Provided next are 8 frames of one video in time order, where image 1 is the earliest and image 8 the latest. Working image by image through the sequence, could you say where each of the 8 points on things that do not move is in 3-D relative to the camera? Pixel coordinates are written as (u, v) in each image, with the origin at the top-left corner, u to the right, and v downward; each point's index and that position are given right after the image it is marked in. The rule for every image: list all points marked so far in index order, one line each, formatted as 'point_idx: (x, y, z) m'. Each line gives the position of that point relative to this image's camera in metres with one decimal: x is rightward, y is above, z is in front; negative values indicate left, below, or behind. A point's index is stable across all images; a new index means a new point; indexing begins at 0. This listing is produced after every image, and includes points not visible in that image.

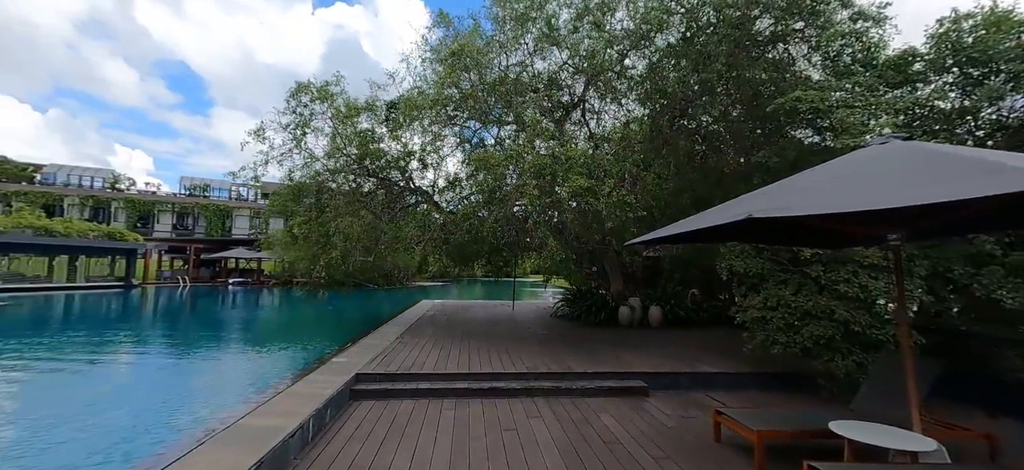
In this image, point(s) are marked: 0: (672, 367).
0: (+1.7, -1.4, +4.6) m
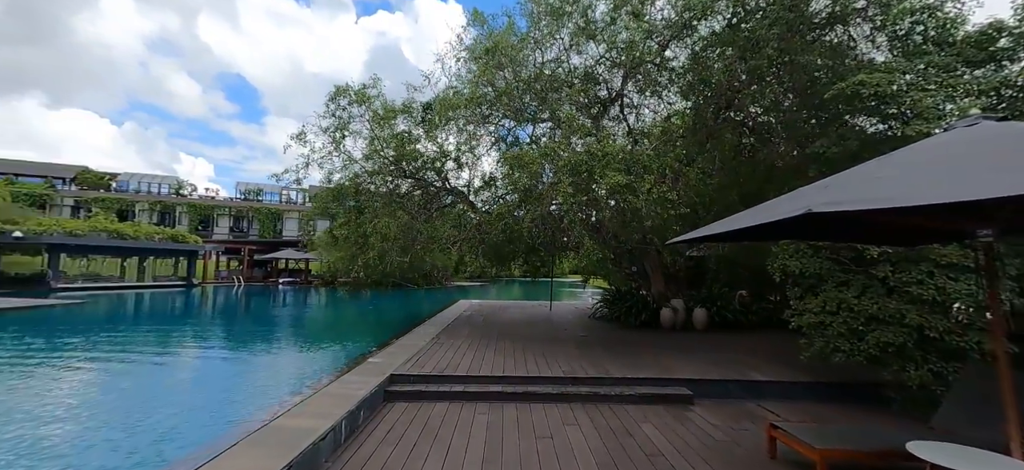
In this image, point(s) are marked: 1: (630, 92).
0: (+2.1, -1.4, +4.3) m
1: (+2.4, +2.9, +8.2) m
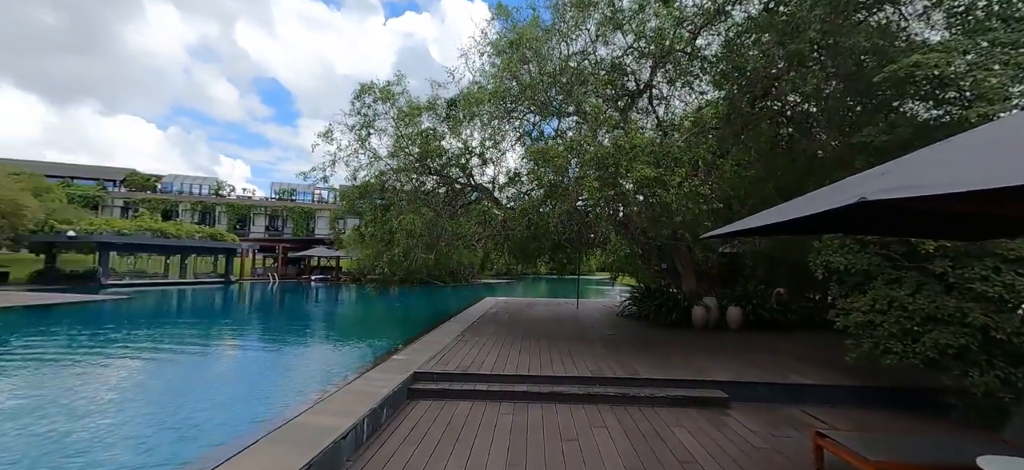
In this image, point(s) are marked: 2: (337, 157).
0: (+2.3, -1.4, +4.0) m
1: (+2.8, +2.9, +8.0) m
2: (-3.6, +1.6, +8.4) m
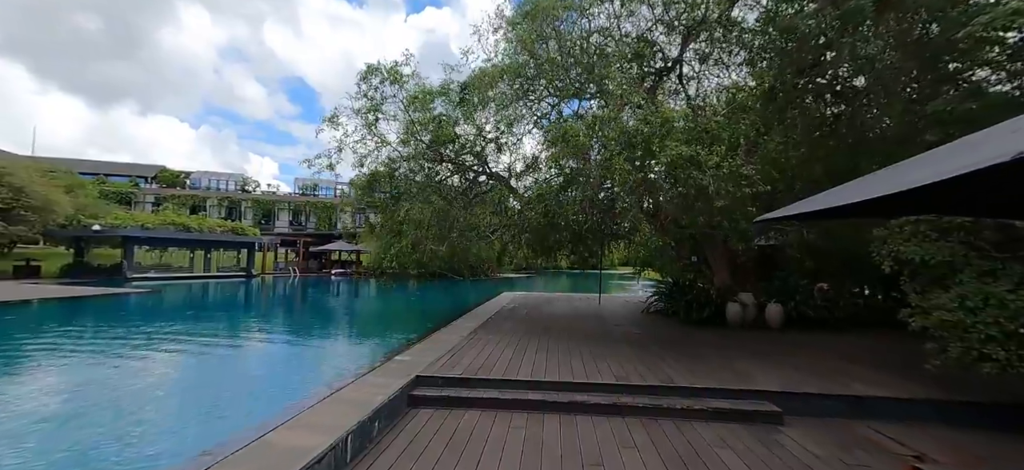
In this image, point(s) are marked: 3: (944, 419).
0: (+2.5, -1.2, +3.5) m
1: (+3.1, +3.1, +7.3) m
2: (-3.2, +1.7, +8.0) m
3: (+3.3, -1.4, +3.2) m
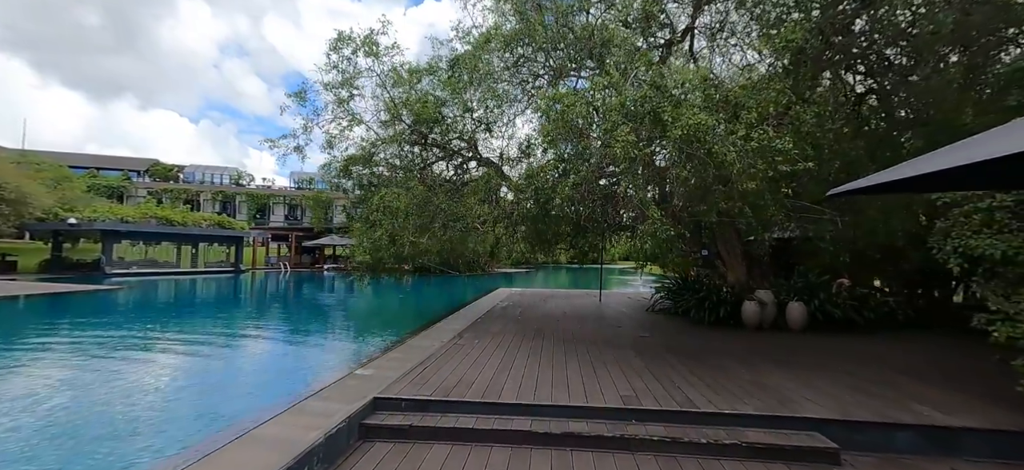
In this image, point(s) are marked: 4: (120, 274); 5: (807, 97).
0: (+2.3, -1.2, +2.8) m
1: (+3.0, +3.3, +6.5) m
2: (-3.4, +1.9, +7.3) m
3: (+3.1, -1.3, +2.5) m
4: (-17.0, -1.7, +18.2) m
5: (+3.7, +1.7, +5.2) m
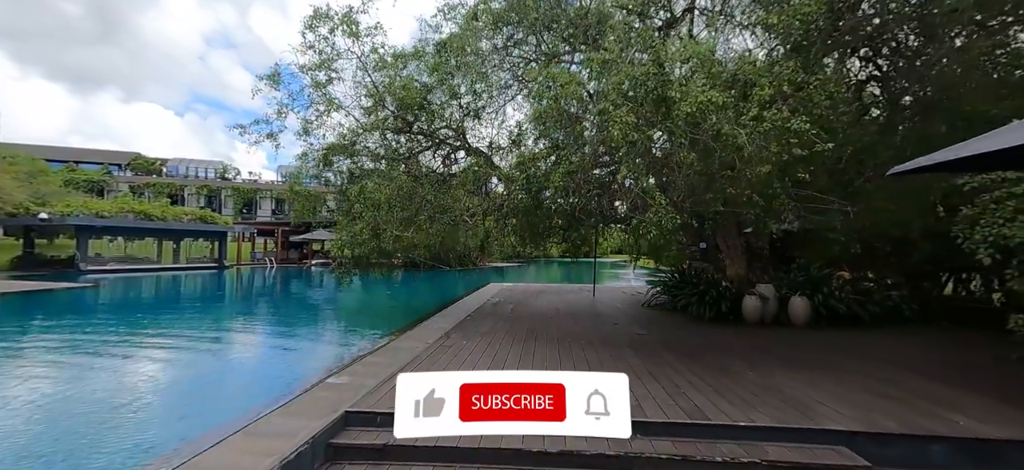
0: (+2.3, -1.1, +2.5) m
1: (+2.8, +3.4, +6.2) m
2: (-3.5, +2.0, +6.9) m
3: (+3.1, -1.2, +2.2) m
4: (-17.3, -1.5, +17.5) m
5: (+3.6, +1.8, +4.9) m
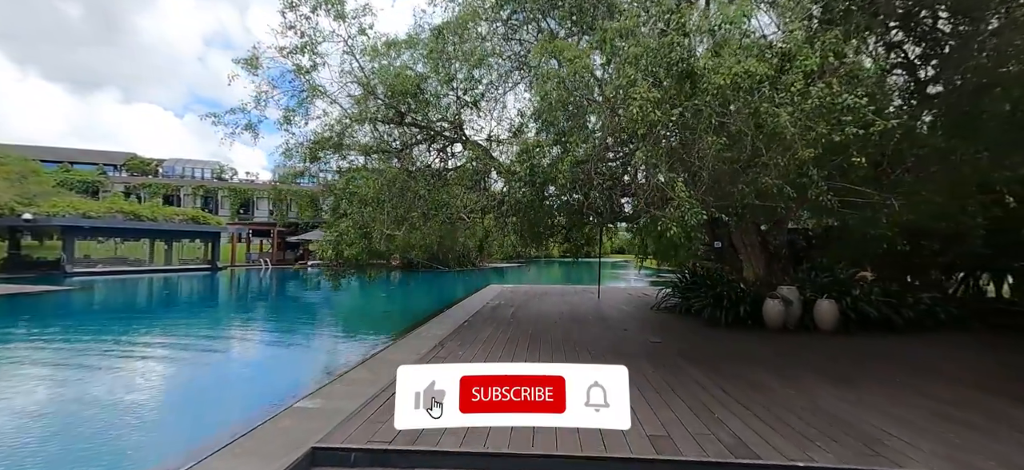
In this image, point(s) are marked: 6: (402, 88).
0: (+2.3, -1.1, +2.0) m
1: (+2.9, +3.4, +5.7) m
2: (-3.5, +2.0, +6.4) m
3: (+3.1, -1.2, +1.7) m
4: (-17.3, -1.6, +17.1) m
5: (+3.6, +1.9, +4.5) m
6: (-1.4, +1.9, +5.4) m
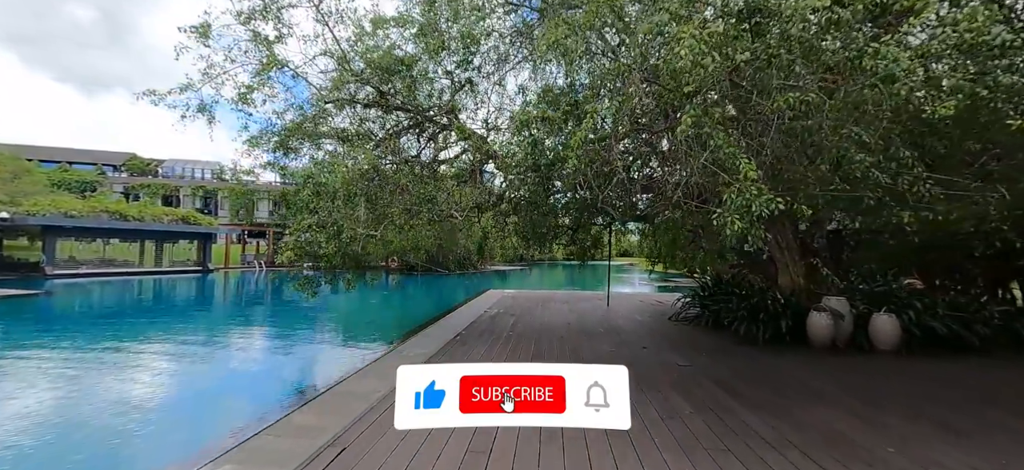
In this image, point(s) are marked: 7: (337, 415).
0: (+2.3, -1.1, +1.2) m
1: (+2.9, +3.4, +4.9) m
2: (-3.5, +2.0, +5.7) m
3: (+3.1, -1.2, +0.9) m
4: (-17.2, -1.6, +16.4) m
5: (+3.6, +1.8, +3.7) m
6: (-1.4, +1.9, +4.7) m
7: (-1.2, -1.2, +2.8) m
